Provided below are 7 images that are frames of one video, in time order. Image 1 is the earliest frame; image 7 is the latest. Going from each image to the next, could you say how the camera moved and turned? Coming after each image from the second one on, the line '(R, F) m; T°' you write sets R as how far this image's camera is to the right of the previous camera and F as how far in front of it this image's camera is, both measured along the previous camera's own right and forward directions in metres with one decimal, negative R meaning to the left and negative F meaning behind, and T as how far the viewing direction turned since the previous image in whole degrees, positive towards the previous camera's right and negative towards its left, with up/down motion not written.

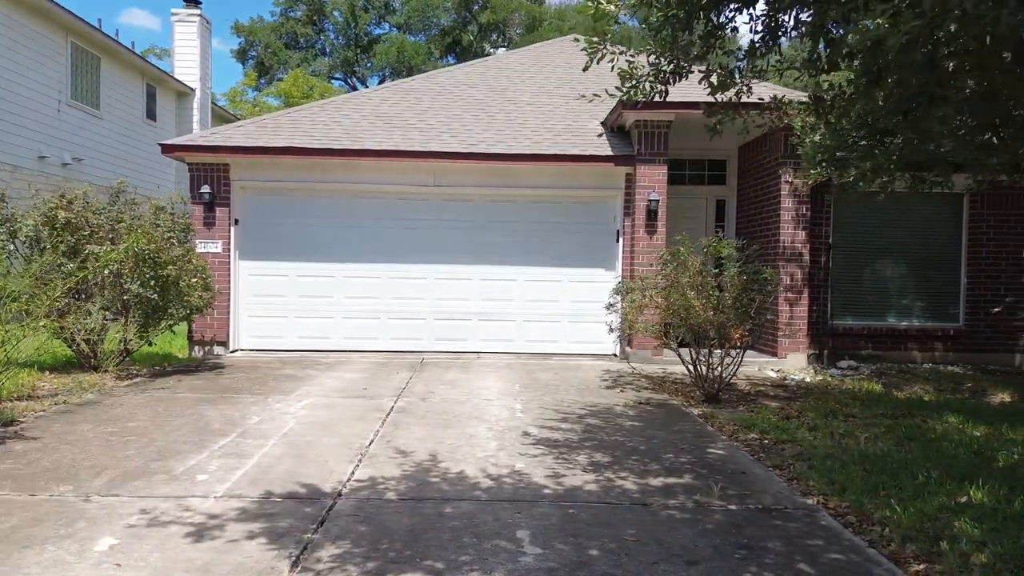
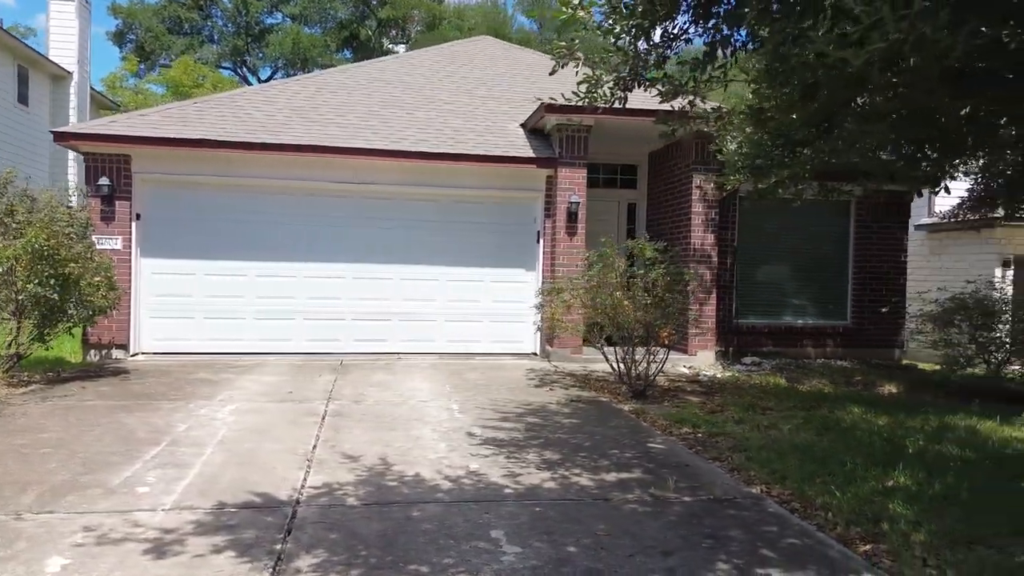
(-0.4, 0.0) m; +8°
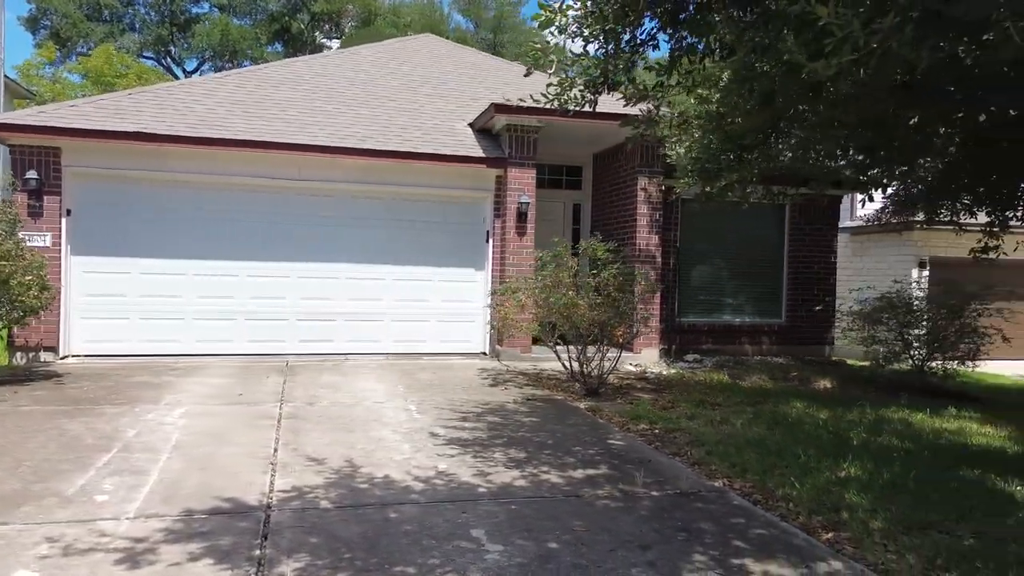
(-0.2, 0.0) m; +5°
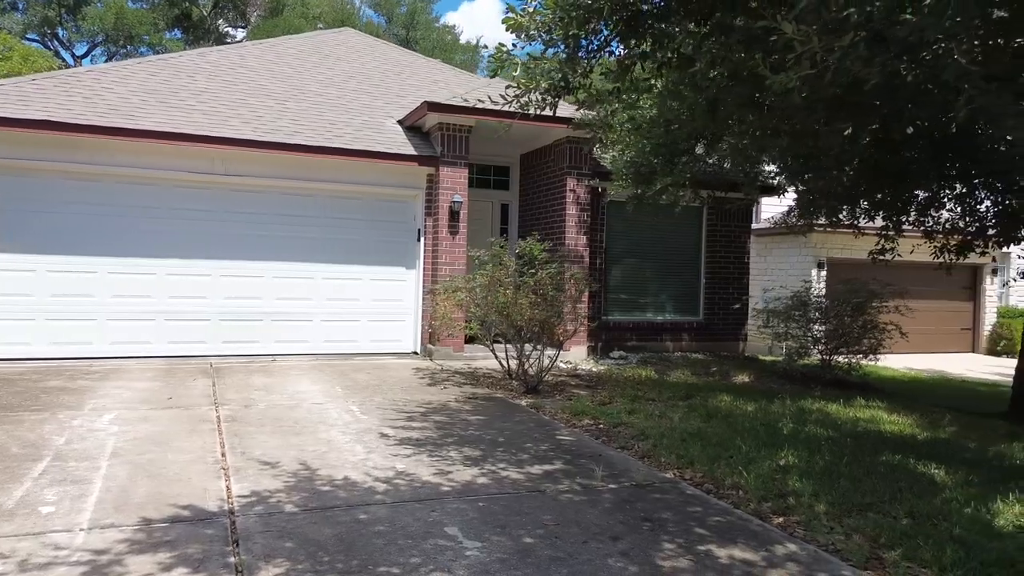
(-0.3, 0.0) m; +7°
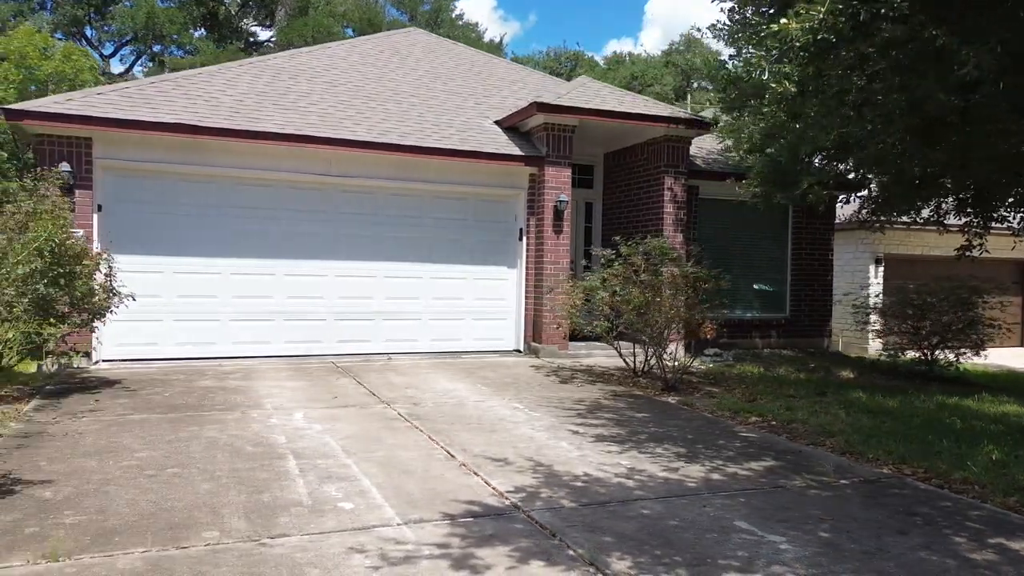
(-1.5, -0.1) m; 0°
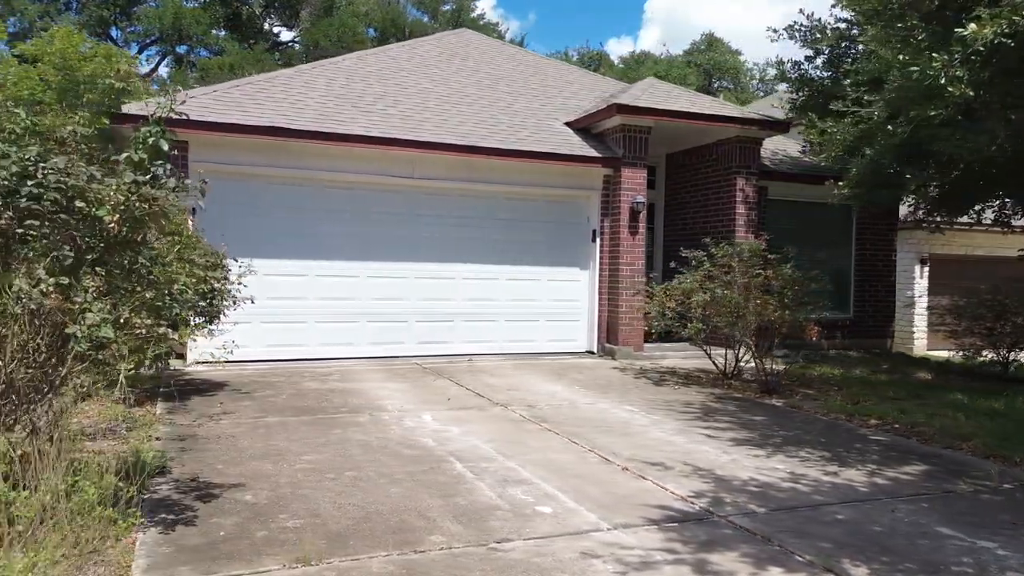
(-1.0, 0.0) m; -1°
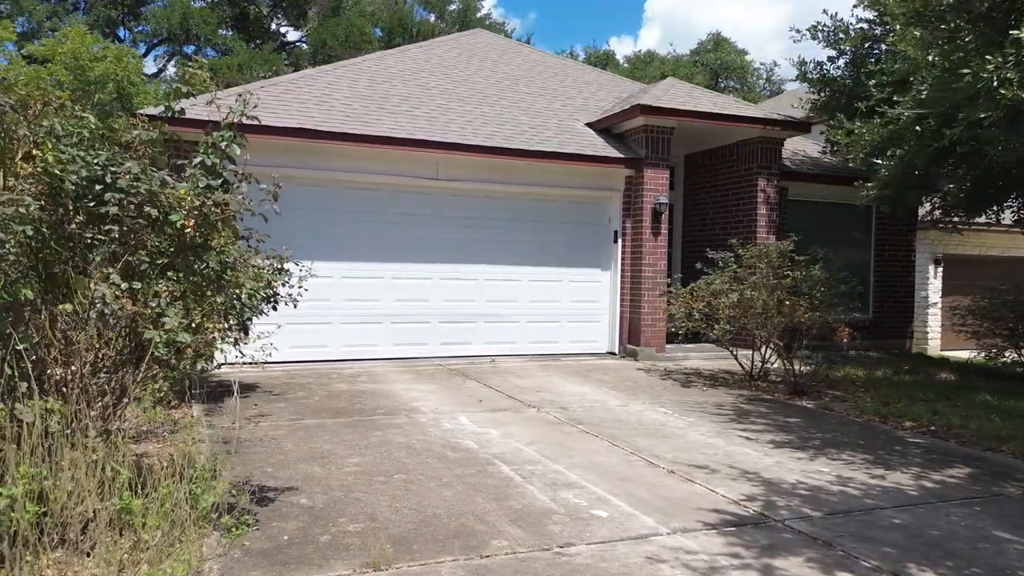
(-0.3, 0.0) m; 0°
